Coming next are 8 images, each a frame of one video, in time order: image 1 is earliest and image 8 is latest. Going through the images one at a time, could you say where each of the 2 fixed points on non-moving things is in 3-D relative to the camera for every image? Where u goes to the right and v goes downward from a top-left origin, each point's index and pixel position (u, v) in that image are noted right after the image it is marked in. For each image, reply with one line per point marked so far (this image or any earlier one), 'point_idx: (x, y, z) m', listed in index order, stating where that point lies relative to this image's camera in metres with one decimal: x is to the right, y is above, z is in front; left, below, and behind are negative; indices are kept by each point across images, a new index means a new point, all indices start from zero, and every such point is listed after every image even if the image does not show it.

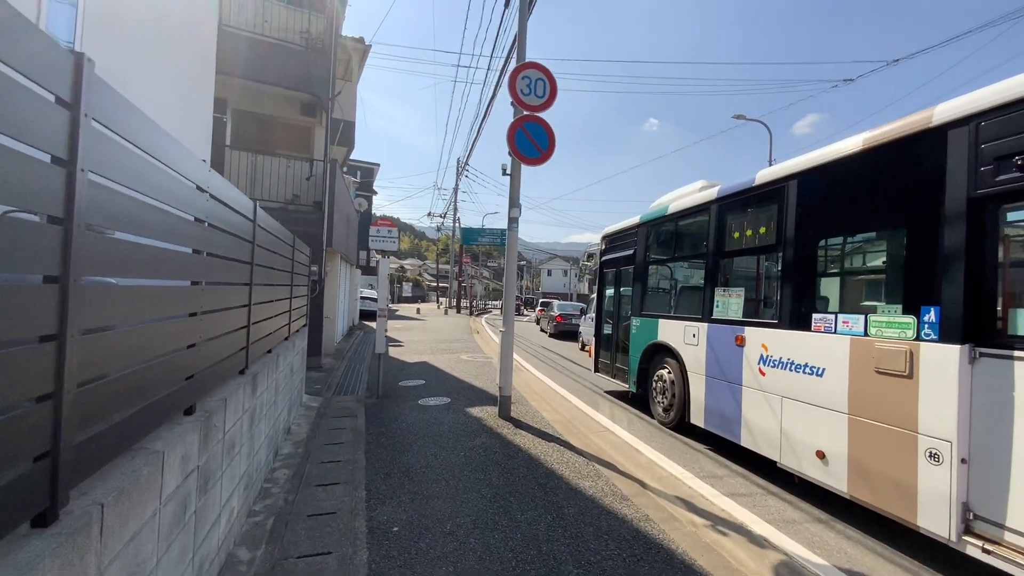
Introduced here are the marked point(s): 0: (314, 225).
0: (-4.5, +1.5, +10.3) m
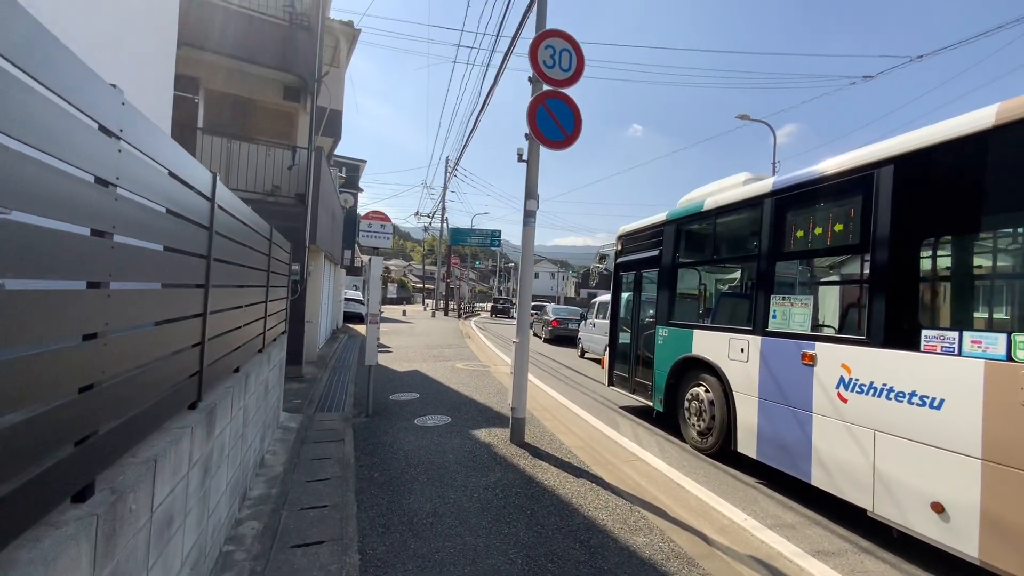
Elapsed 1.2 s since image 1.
0: (-4.4, +1.4, +9.3) m
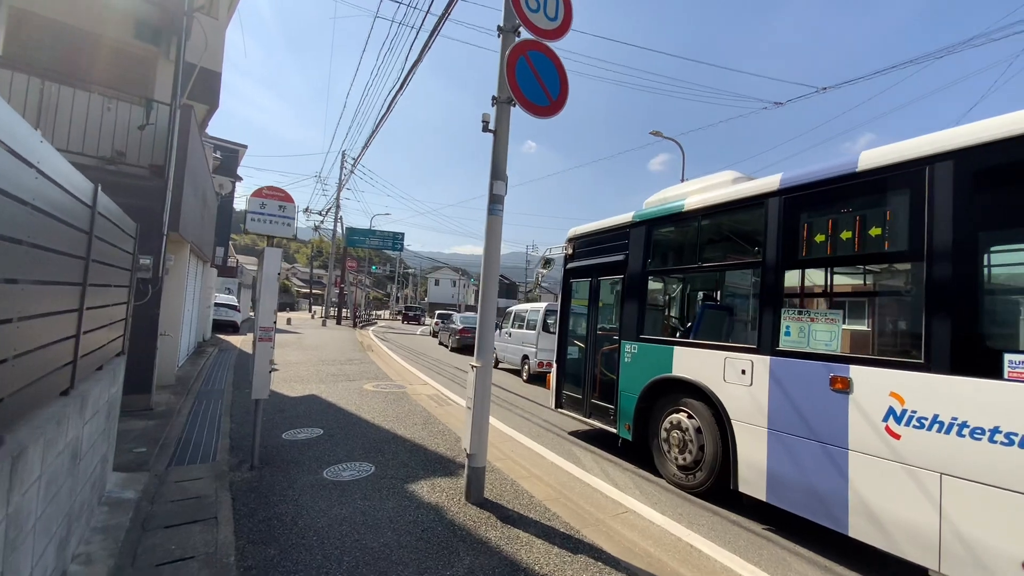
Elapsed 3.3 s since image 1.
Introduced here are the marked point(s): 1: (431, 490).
0: (-5.6, +1.4, +6.9) m
1: (-0.8, -1.9, +4.2) m
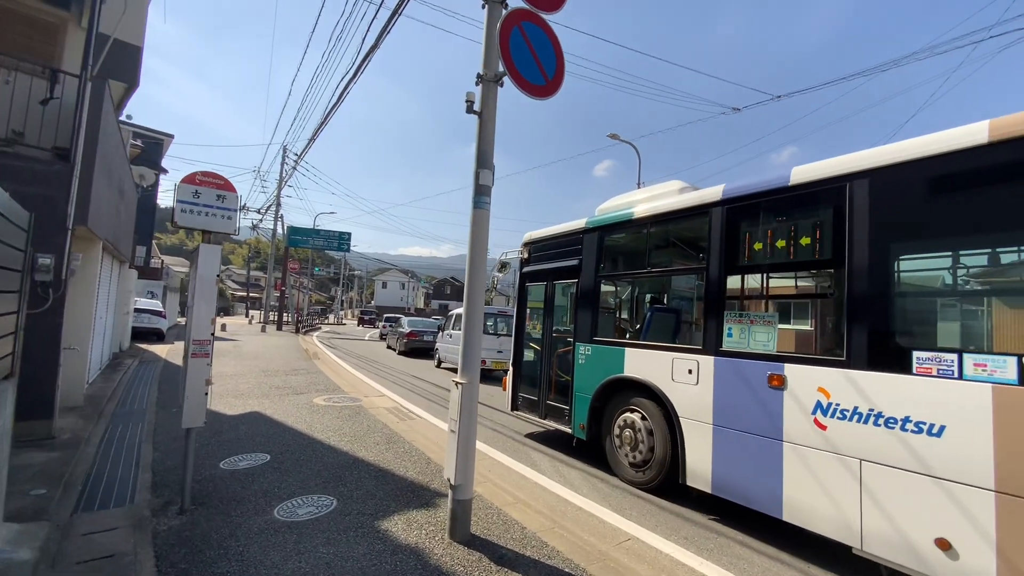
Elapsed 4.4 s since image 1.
0: (-5.9, +1.4, +5.7) m
1: (-0.8, -1.9, +3.6) m
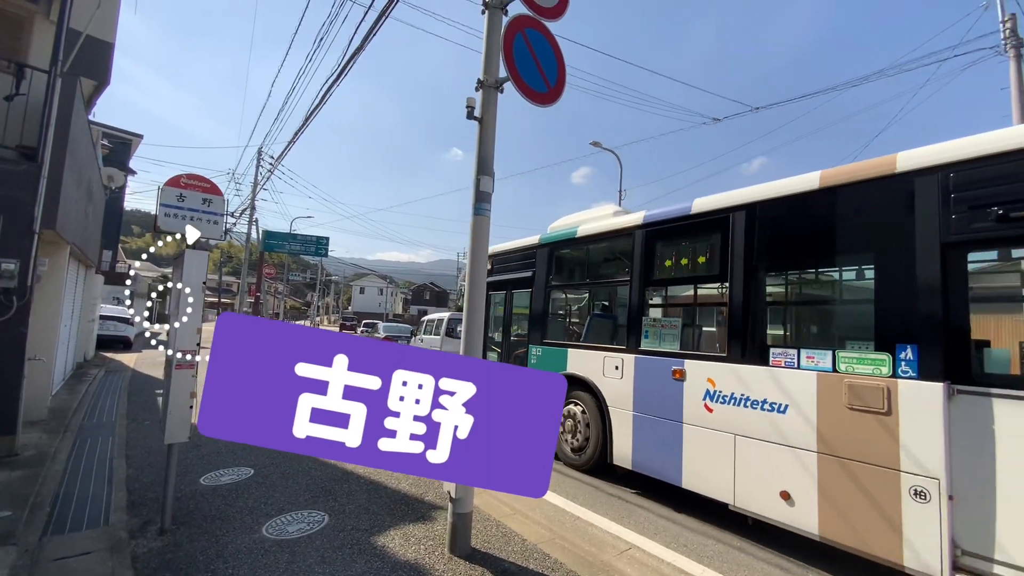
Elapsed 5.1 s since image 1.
0: (-6.0, +1.3, +5.4) m
1: (-0.8, -2.0, +3.5) m
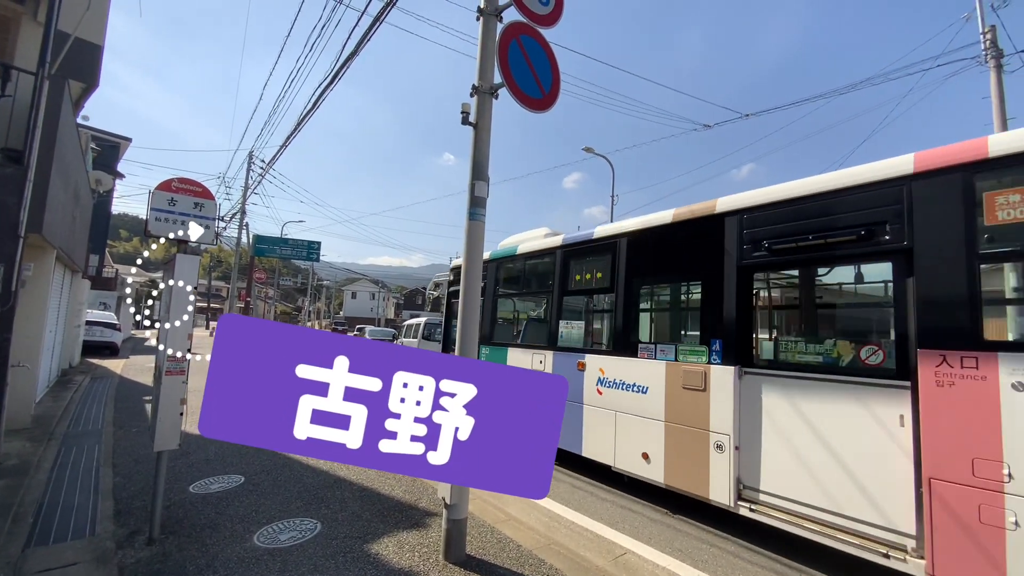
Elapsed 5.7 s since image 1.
0: (-6.1, +1.2, +5.3) m
1: (-0.9, -2.0, +3.5) m
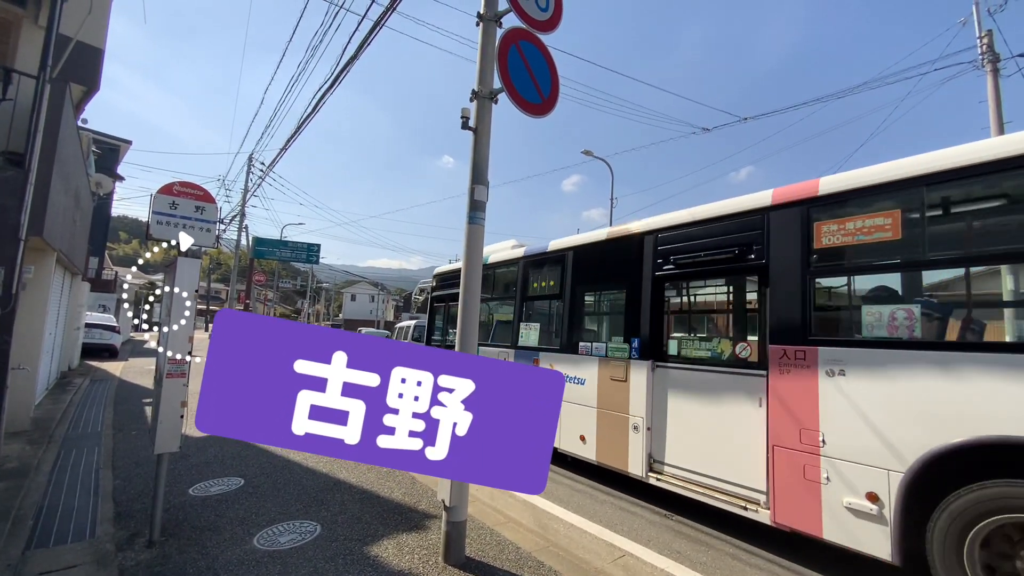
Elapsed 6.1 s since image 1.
0: (-6.1, +1.2, +5.4) m
1: (-0.9, -2.1, +3.5) m
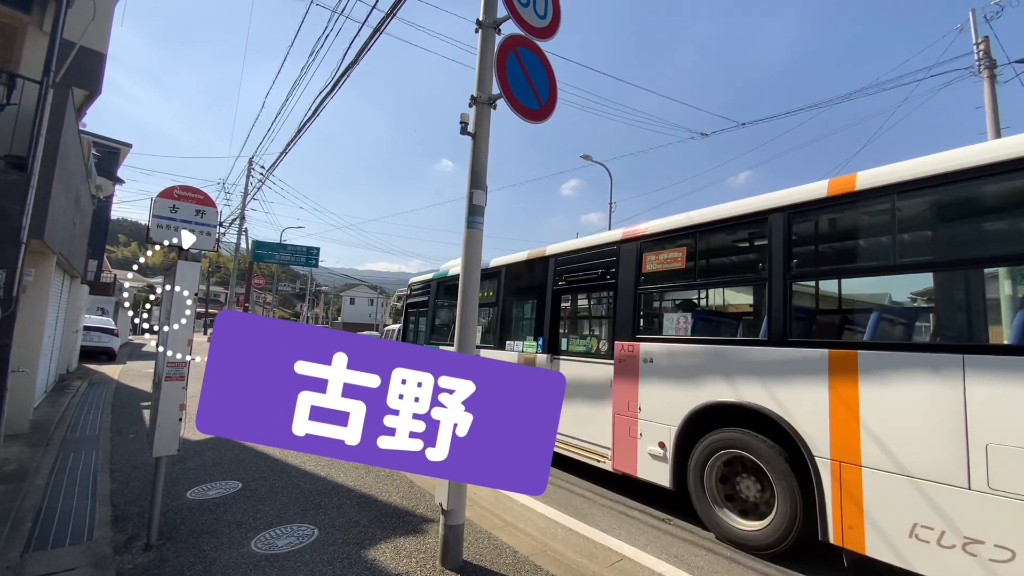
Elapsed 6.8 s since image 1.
0: (-6.1, +1.1, +5.4) m
1: (-0.9, -2.1, +3.5) m
